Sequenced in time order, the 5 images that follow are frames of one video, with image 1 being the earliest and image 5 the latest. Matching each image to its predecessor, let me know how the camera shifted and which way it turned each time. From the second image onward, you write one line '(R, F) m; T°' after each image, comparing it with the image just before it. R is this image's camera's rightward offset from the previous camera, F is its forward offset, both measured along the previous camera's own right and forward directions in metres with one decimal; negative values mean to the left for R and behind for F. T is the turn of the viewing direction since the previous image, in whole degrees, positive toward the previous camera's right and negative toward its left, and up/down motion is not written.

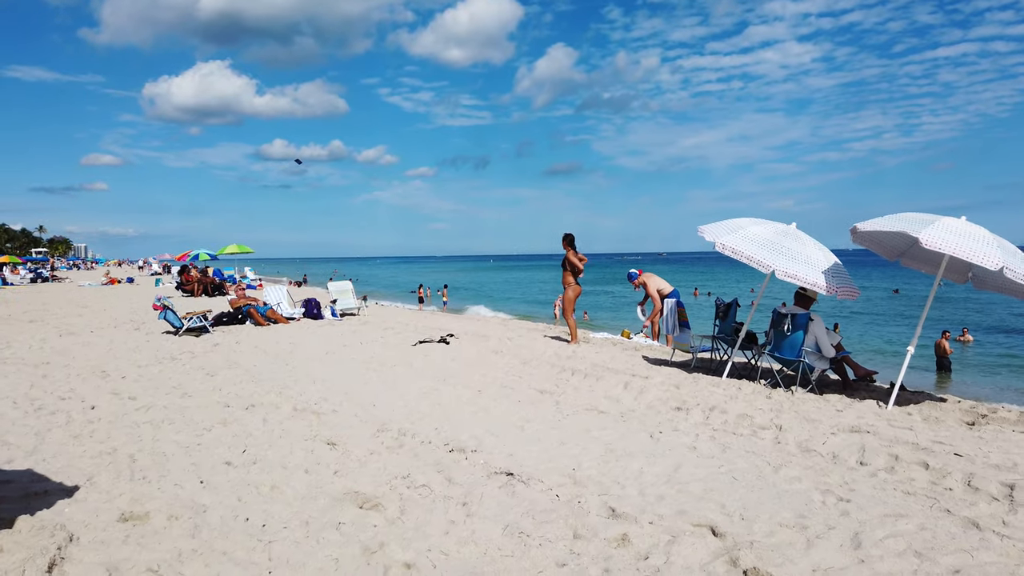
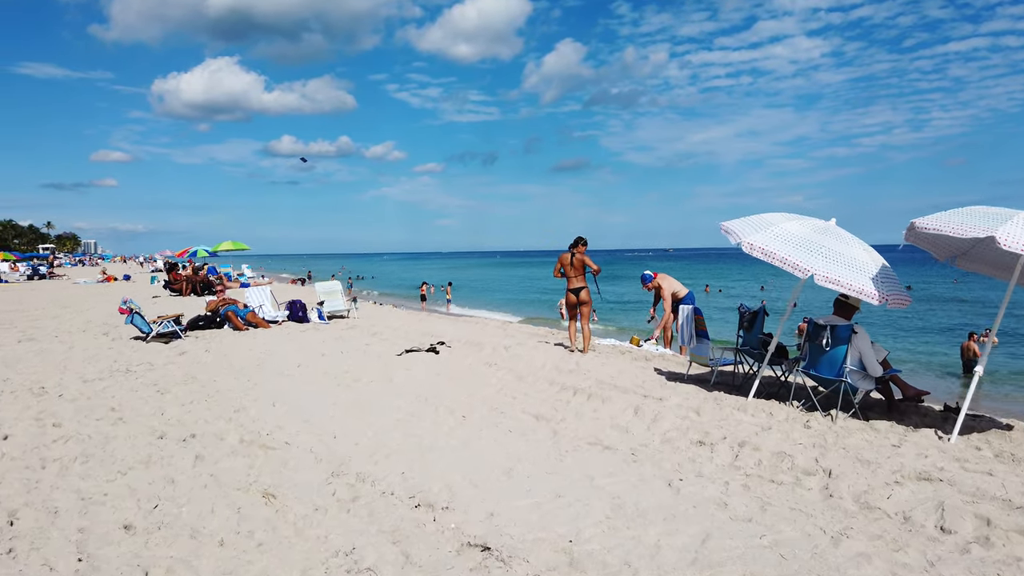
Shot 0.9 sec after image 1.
(+0.1, +1.0) m; -1°
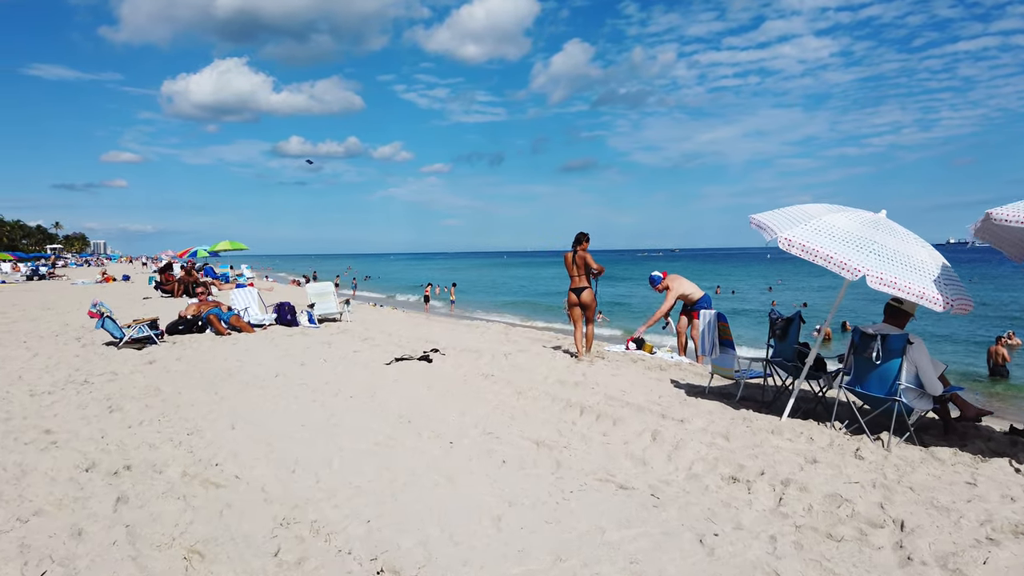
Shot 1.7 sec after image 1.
(+0.1, +0.8) m; -1°
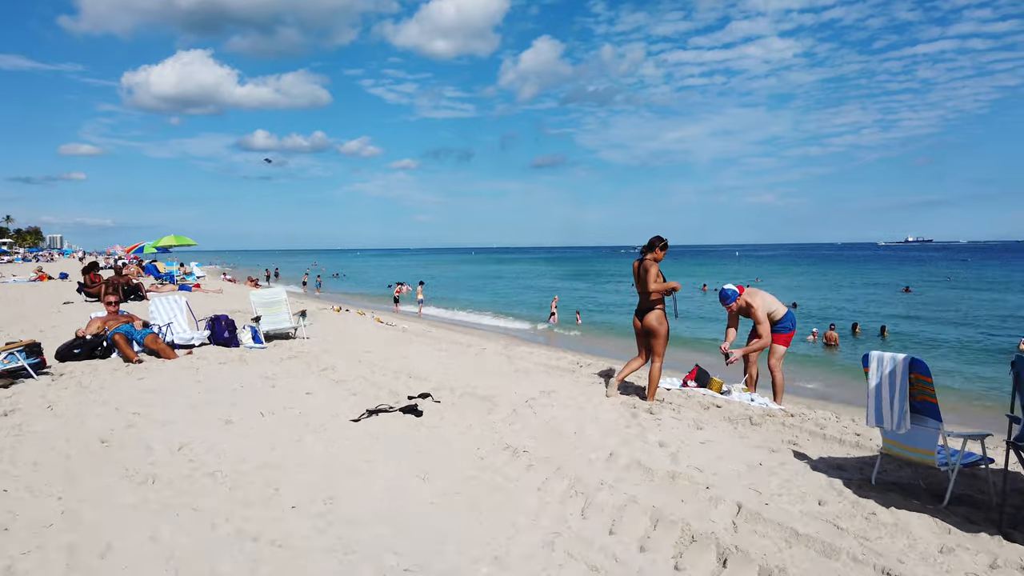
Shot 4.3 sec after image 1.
(-0.4, +2.5) m; +2°
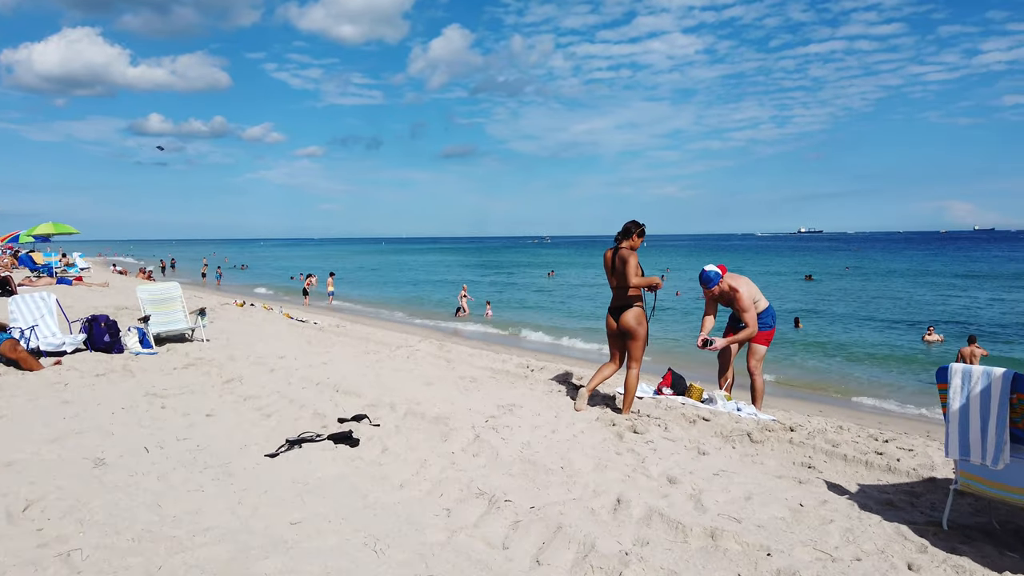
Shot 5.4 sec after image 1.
(-0.3, +1.1) m; +7°
